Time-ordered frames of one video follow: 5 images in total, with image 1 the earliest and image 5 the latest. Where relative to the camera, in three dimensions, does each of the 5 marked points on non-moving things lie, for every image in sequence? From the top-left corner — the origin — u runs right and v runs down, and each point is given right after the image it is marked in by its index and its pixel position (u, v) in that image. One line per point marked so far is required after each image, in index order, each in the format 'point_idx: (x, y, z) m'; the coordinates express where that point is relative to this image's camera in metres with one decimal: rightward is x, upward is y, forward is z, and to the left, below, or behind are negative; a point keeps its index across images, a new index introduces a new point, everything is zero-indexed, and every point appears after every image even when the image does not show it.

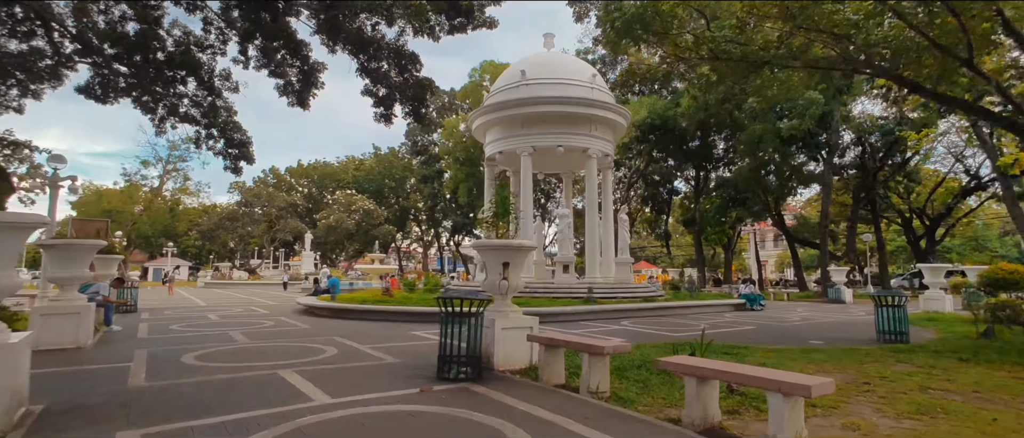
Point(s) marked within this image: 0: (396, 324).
0: (-2.4, -2.2, +11.8) m
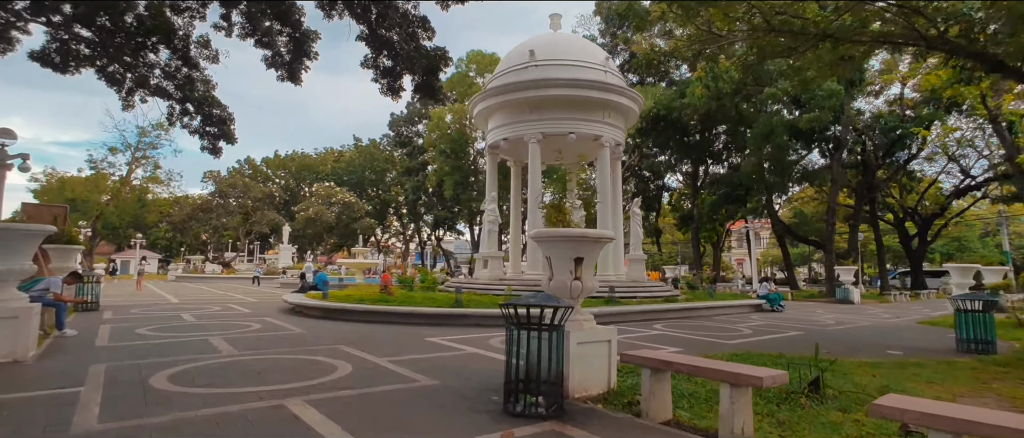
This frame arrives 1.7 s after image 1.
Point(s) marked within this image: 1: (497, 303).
0: (-2.0, -2.0, +10.3) m
1: (-0.3, -1.8, +12.0) m
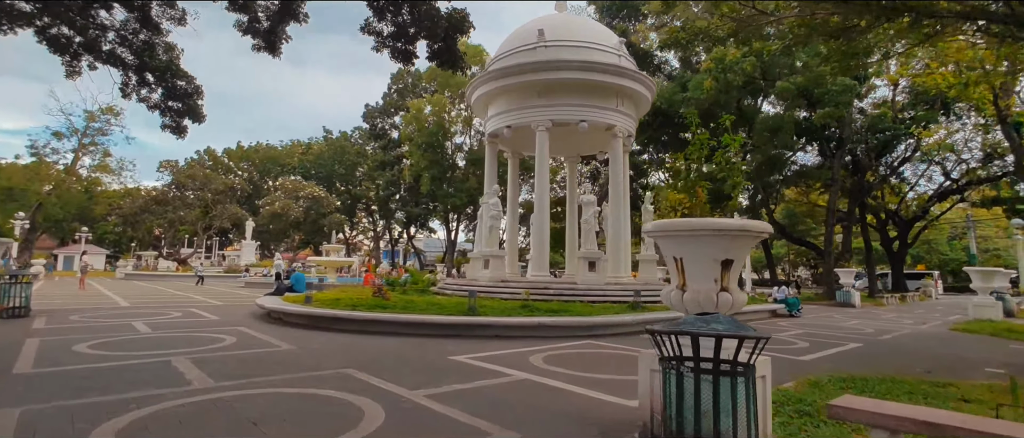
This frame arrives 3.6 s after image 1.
0: (-1.5, -1.9, +8.5) m
1: (0.0, -1.7, +10.4) m
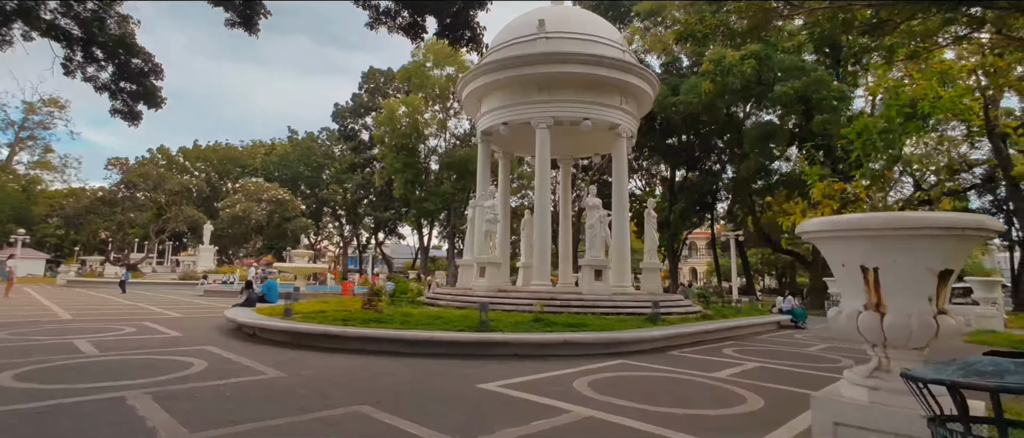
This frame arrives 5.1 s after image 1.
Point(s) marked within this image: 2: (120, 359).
0: (-1.2, -1.9, +7.2) m
1: (+0.2, -1.7, +9.2) m
2: (-4.8, -1.7, +6.7) m
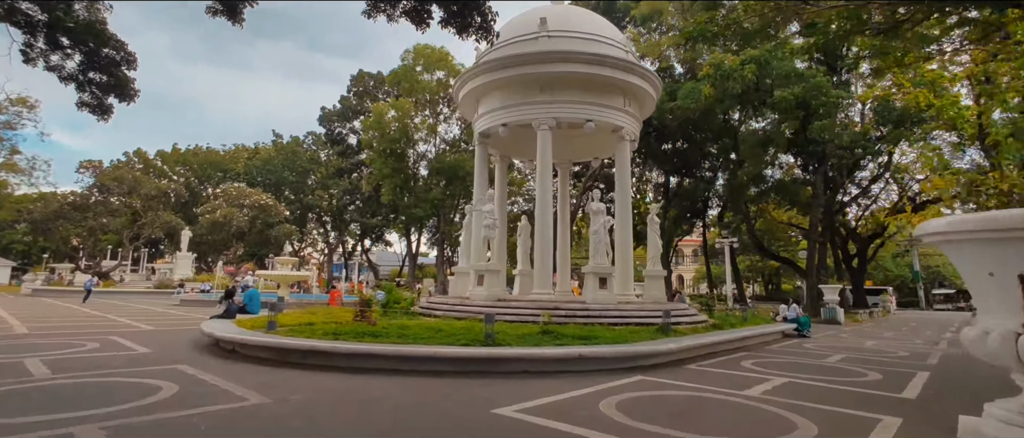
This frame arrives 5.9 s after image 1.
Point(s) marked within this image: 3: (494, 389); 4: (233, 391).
0: (-1.0, -1.9, +6.5) m
1: (+0.3, -1.8, +8.5) m
2: (-4.6, -1.7, +5.9) m
3: (-0.2, -2.0, +6.5) m
4: (-2.8, -1.8, +5.7) m
